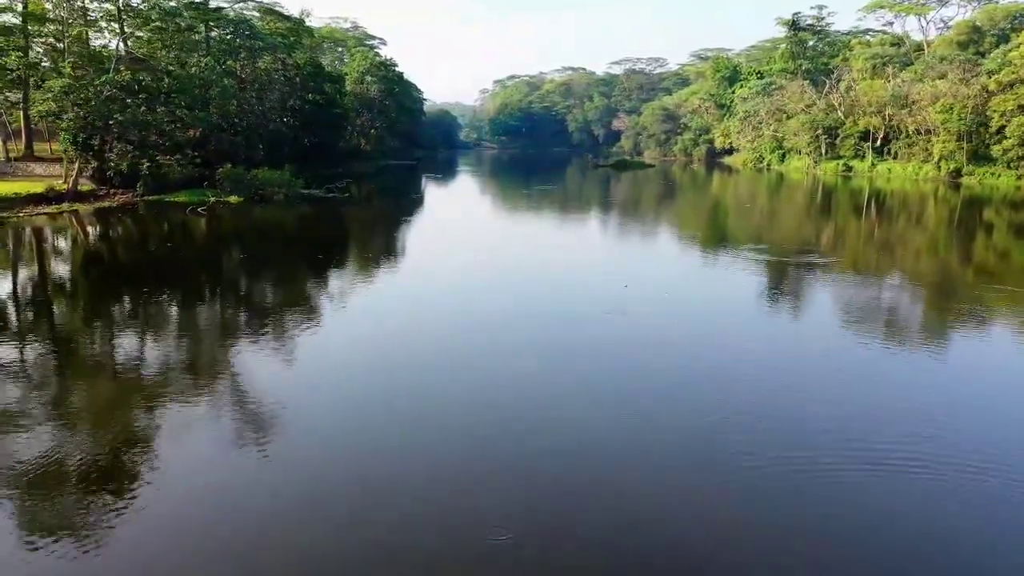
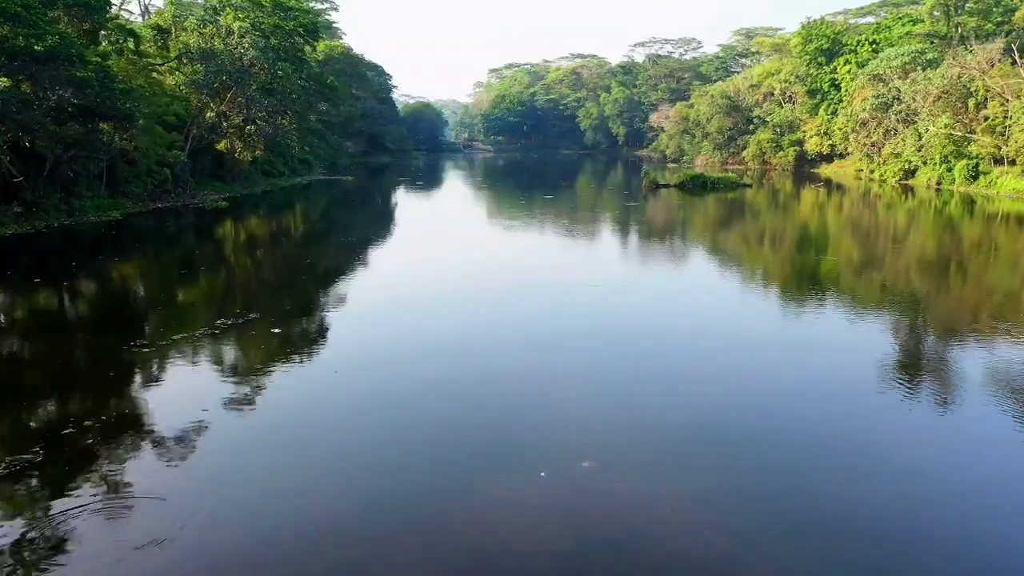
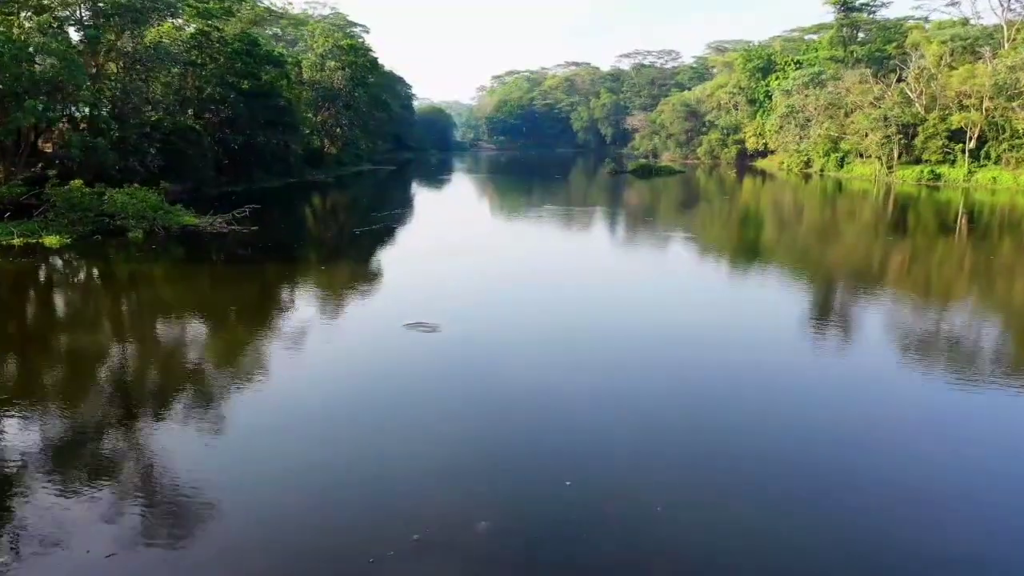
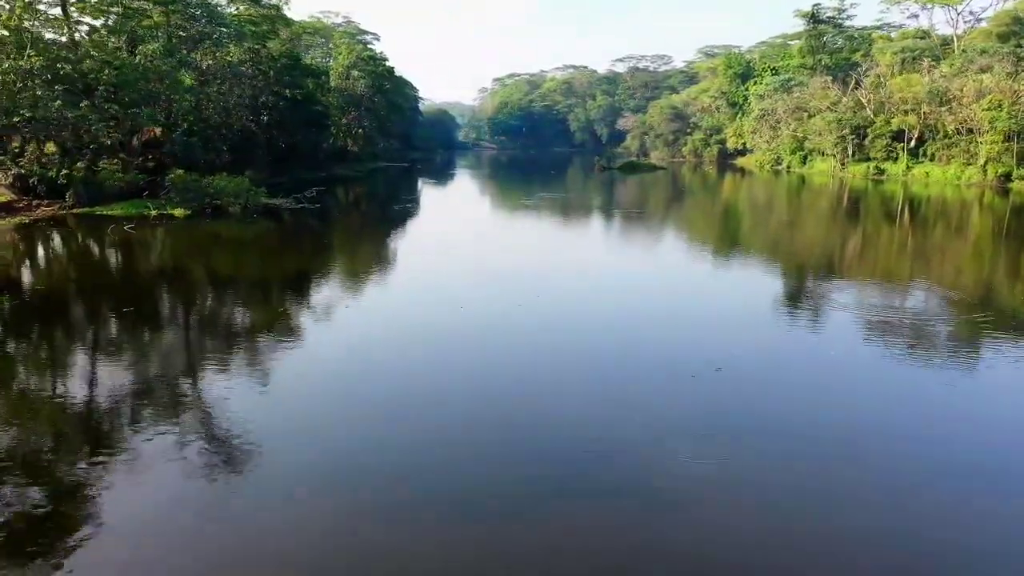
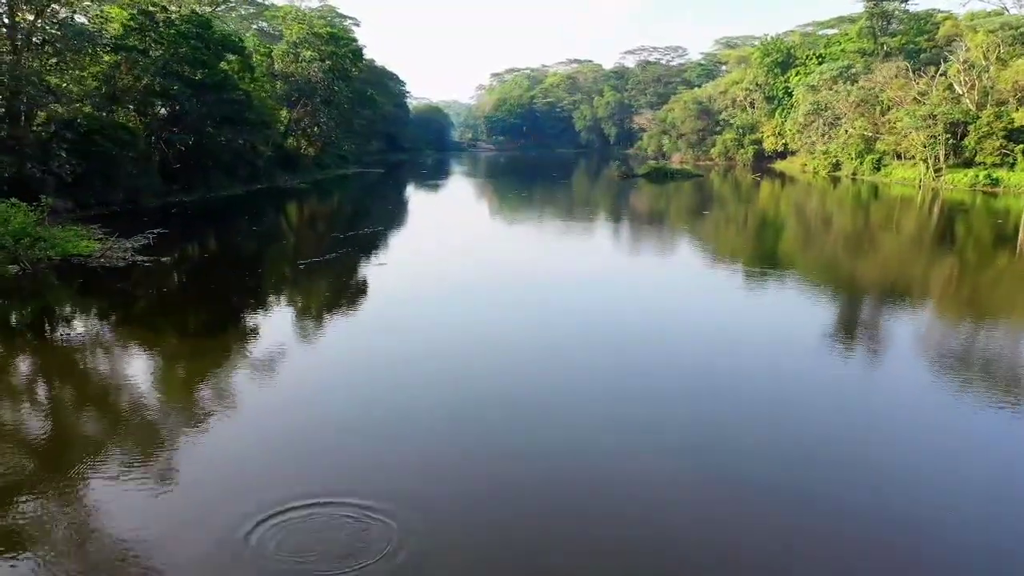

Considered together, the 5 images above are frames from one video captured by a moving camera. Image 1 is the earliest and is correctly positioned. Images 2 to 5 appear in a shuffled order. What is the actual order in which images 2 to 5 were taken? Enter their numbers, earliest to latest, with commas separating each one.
4, 3, 5, 2
